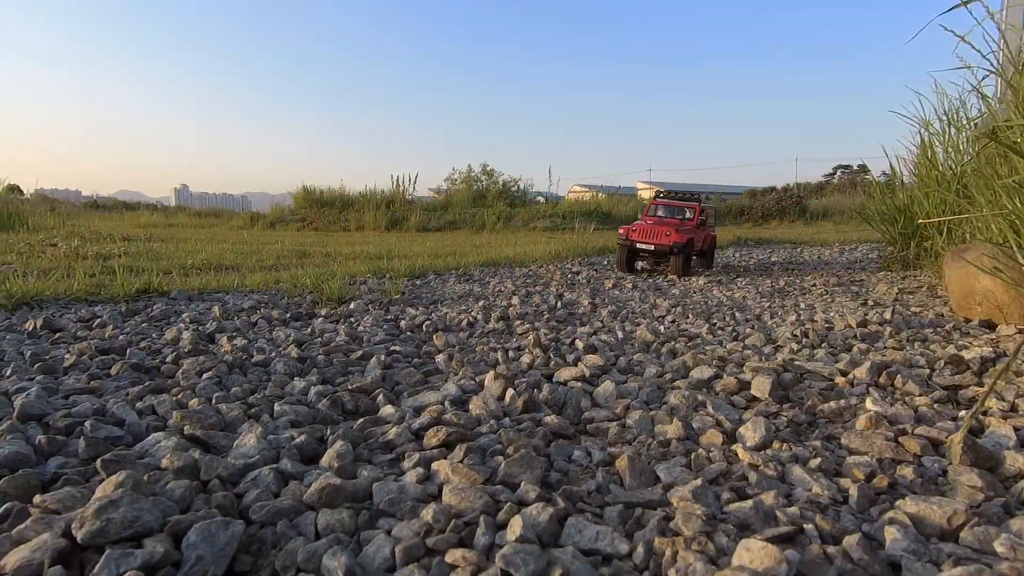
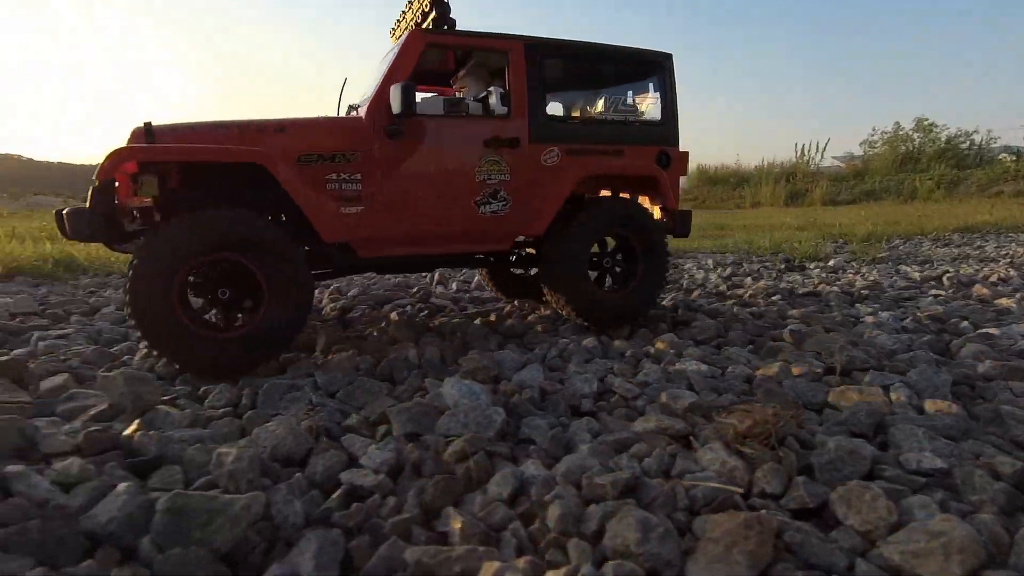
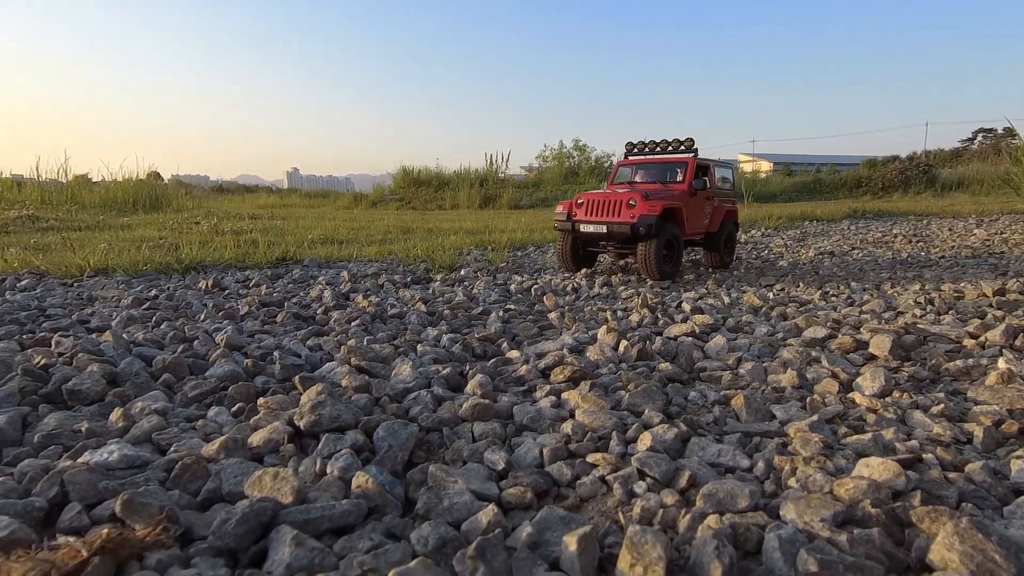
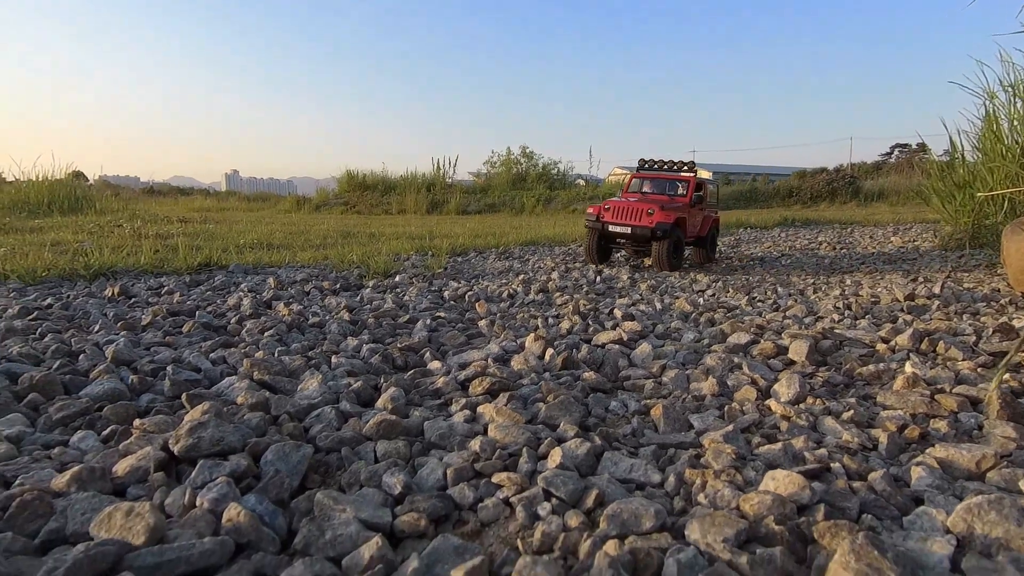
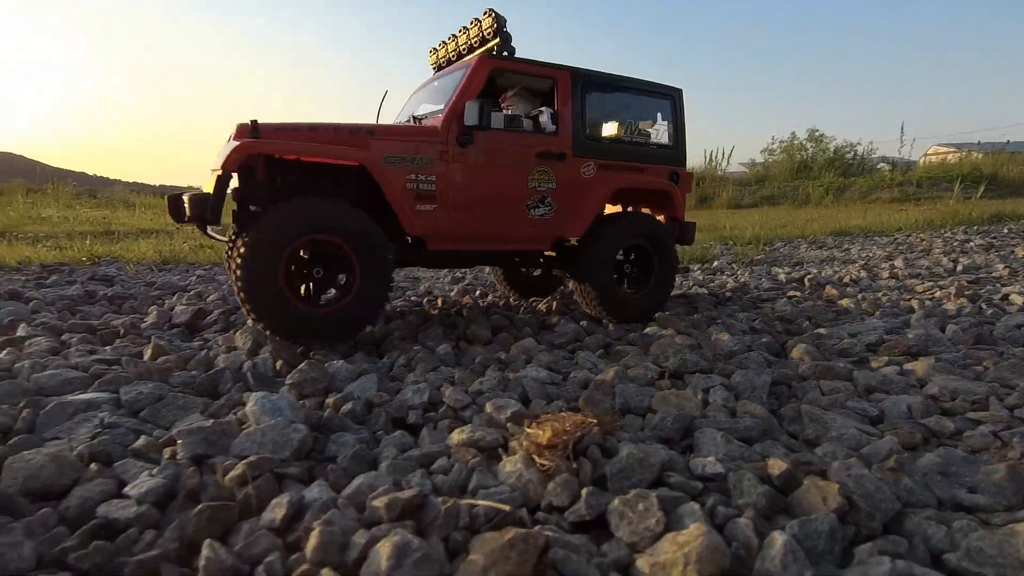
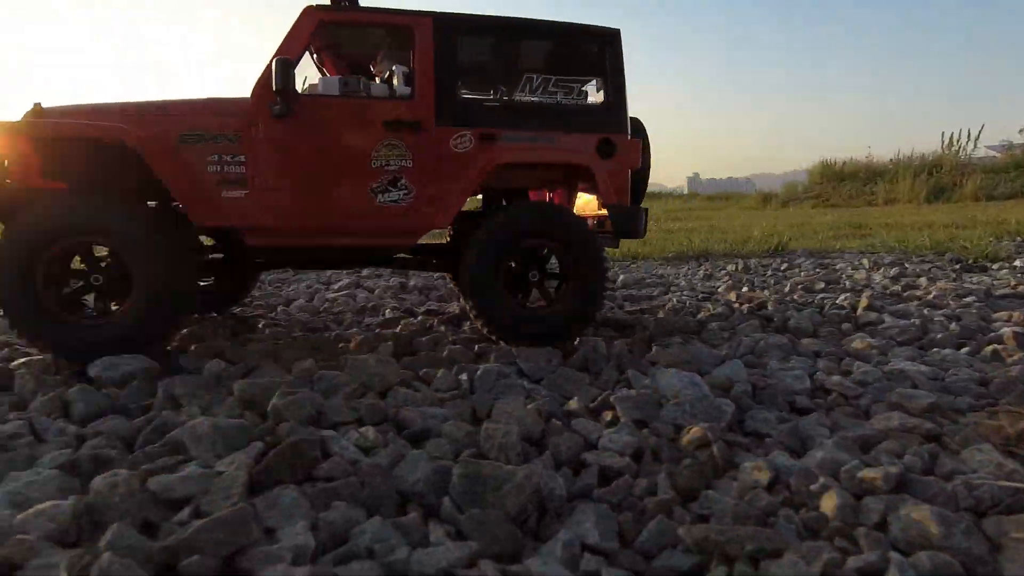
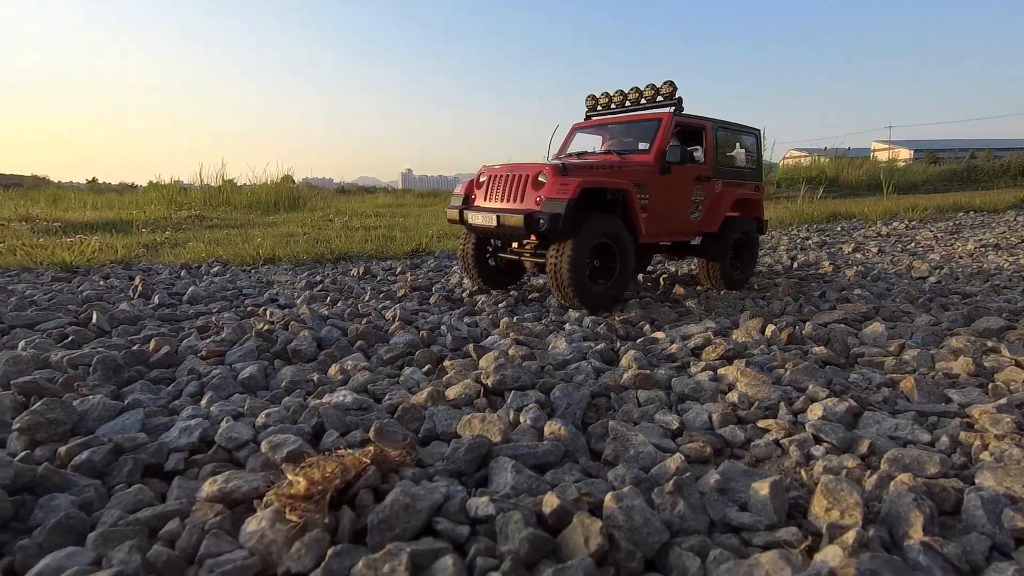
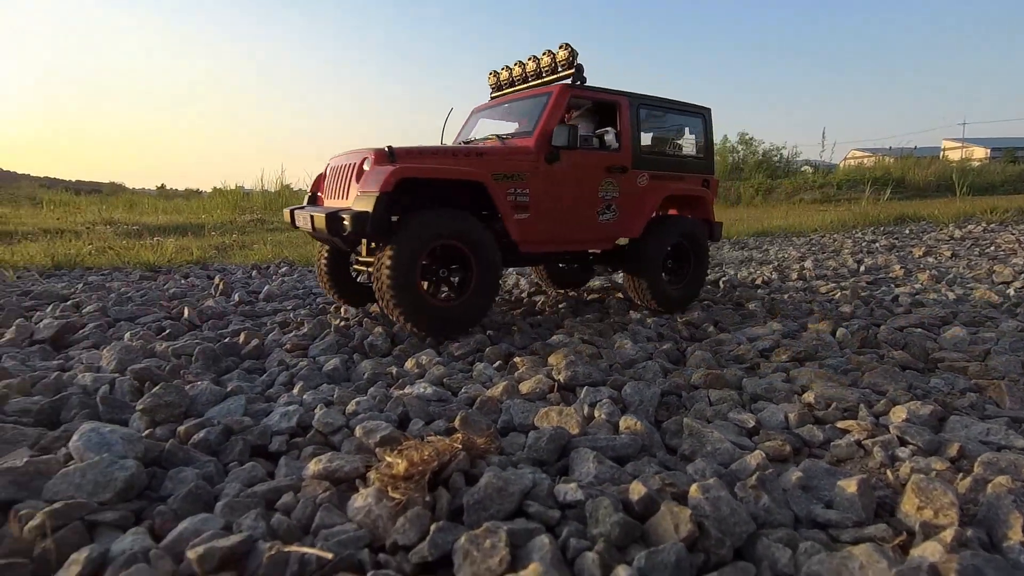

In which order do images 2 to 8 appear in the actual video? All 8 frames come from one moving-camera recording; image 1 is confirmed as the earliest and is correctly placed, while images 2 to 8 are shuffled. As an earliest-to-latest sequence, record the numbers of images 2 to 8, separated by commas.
4, 3, 7, 8, 5, 2, 6
